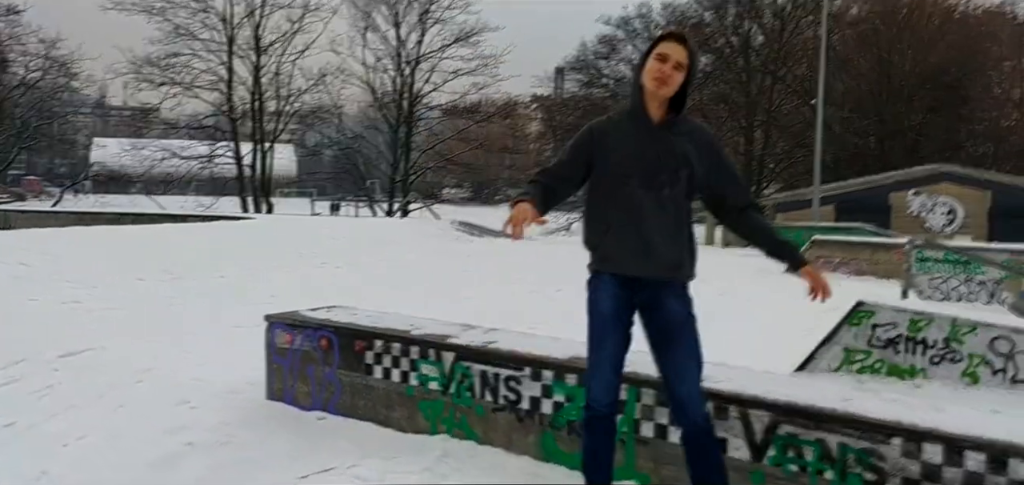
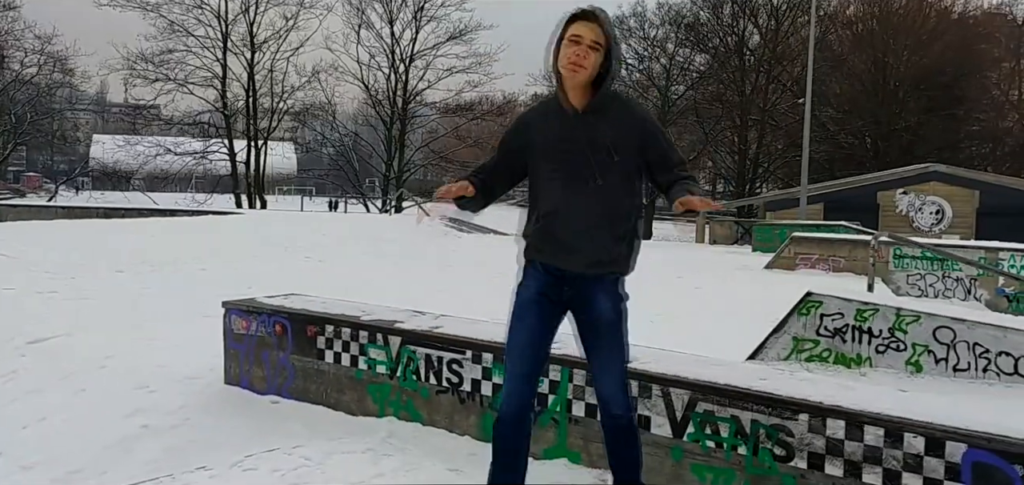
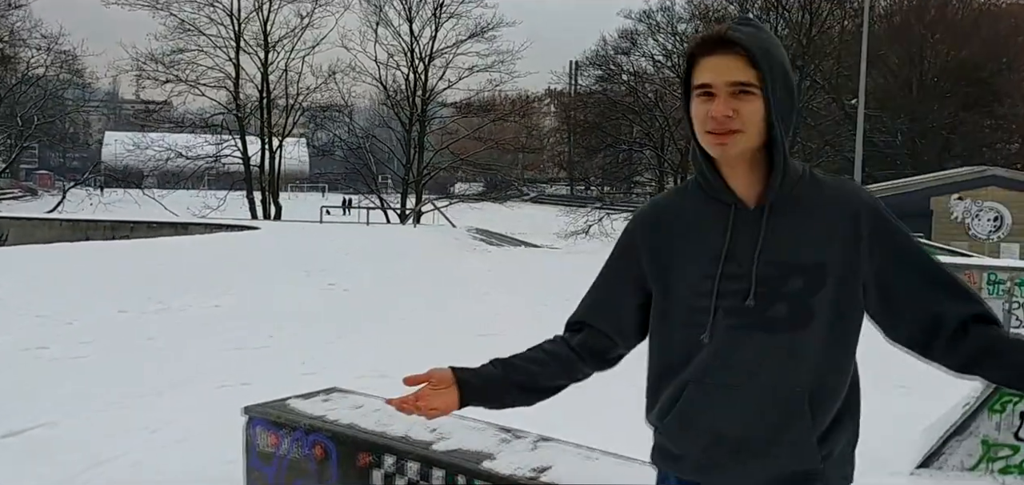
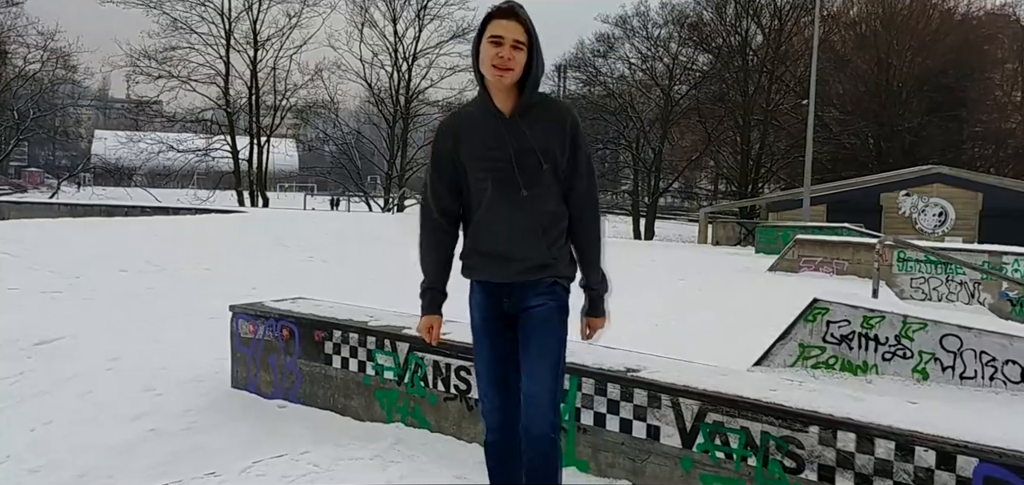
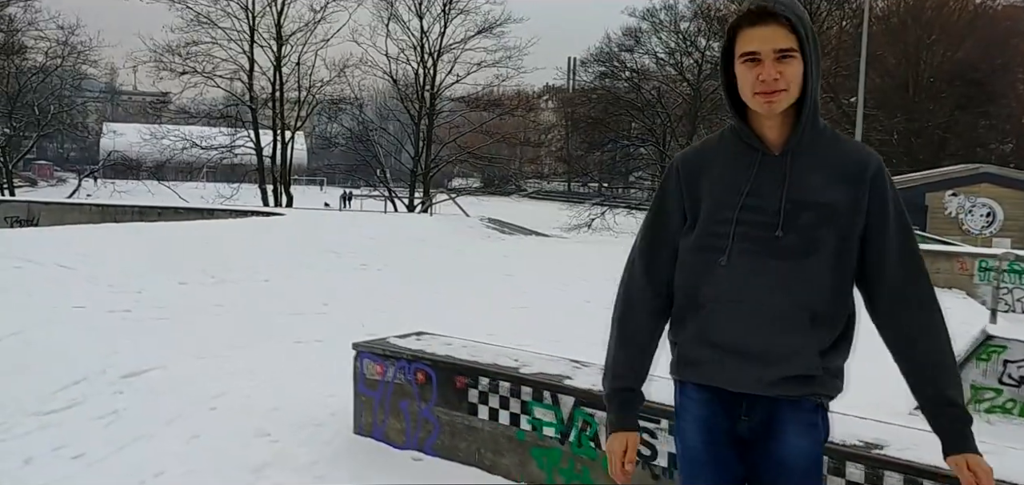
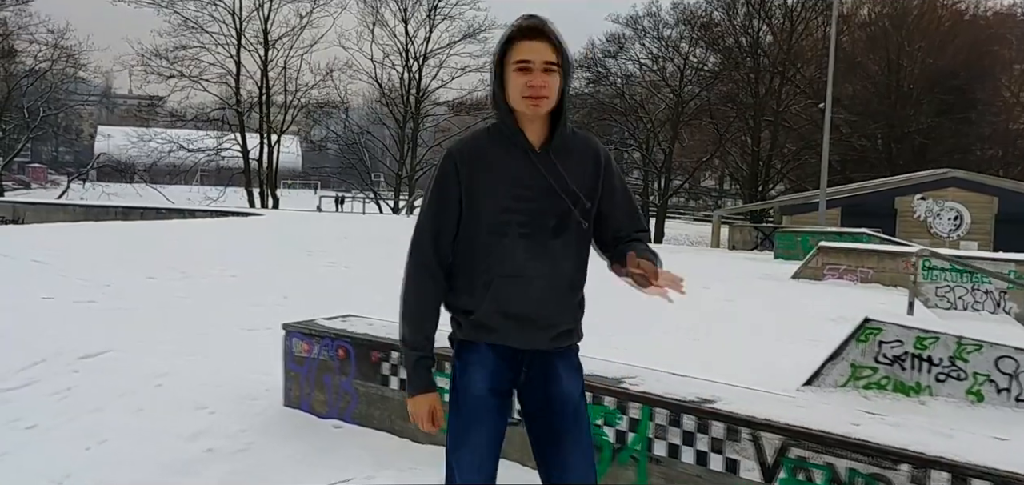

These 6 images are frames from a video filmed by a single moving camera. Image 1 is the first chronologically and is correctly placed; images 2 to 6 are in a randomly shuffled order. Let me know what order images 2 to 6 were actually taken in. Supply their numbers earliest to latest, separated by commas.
2, 4, 6, 5, 3
